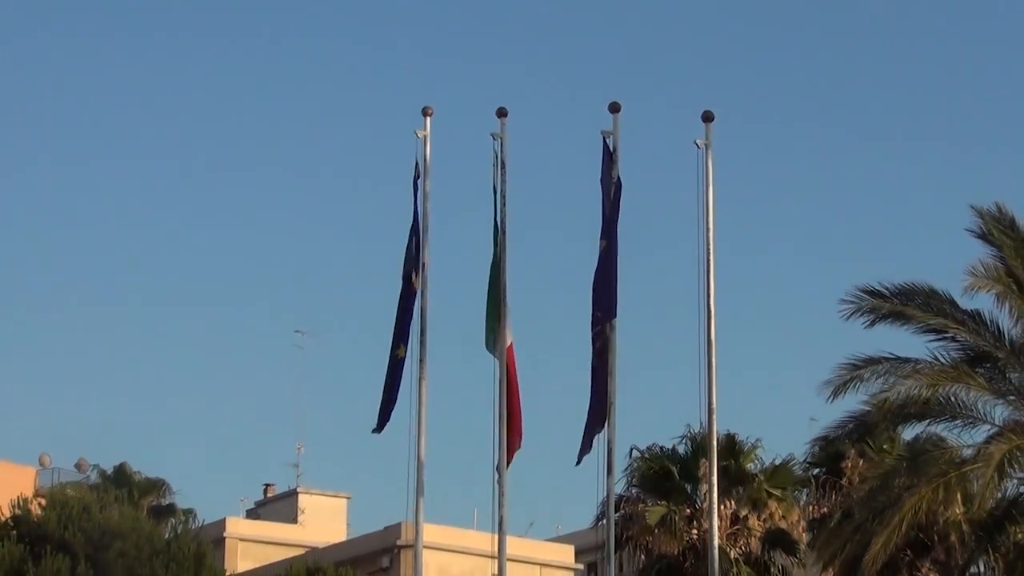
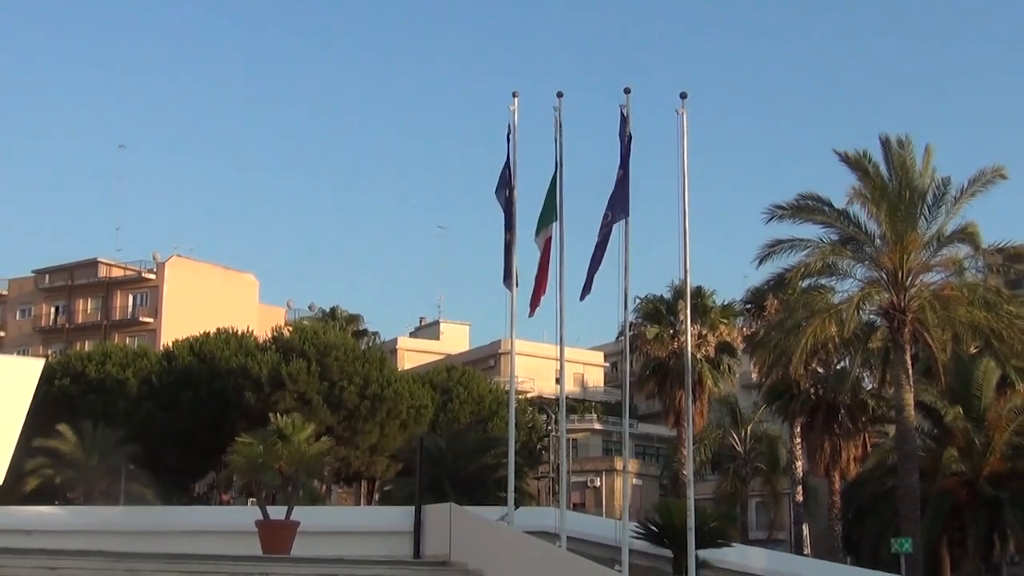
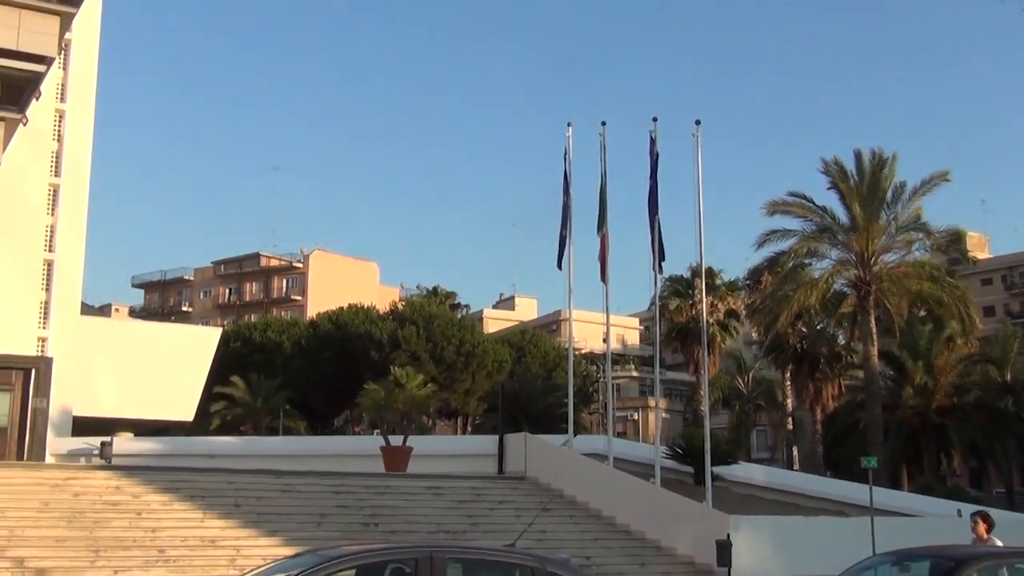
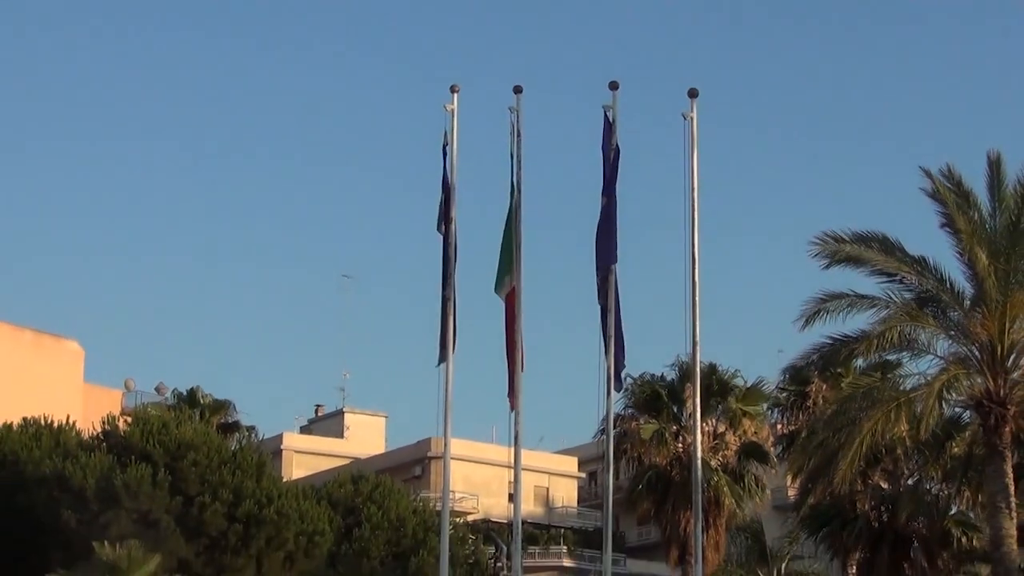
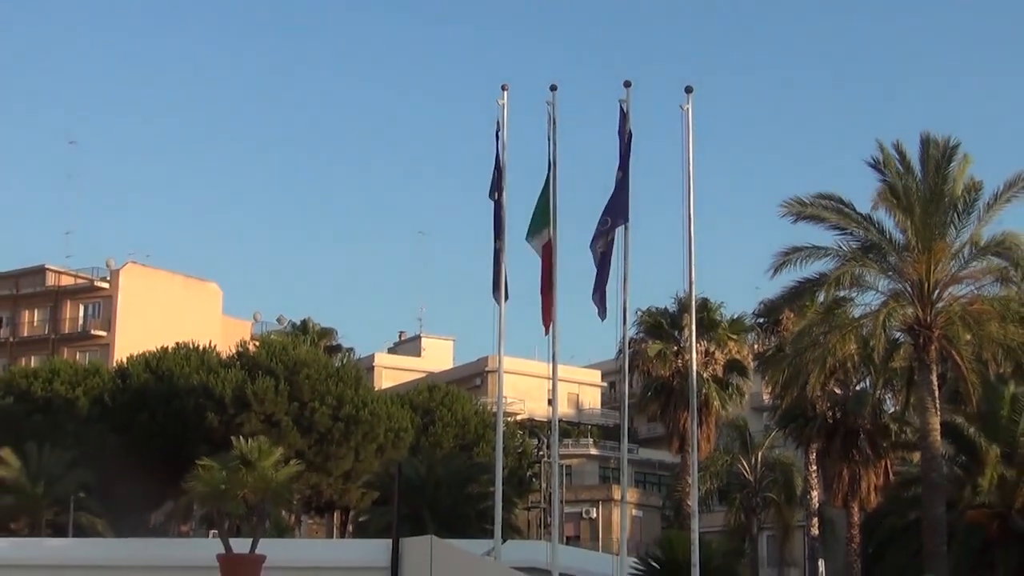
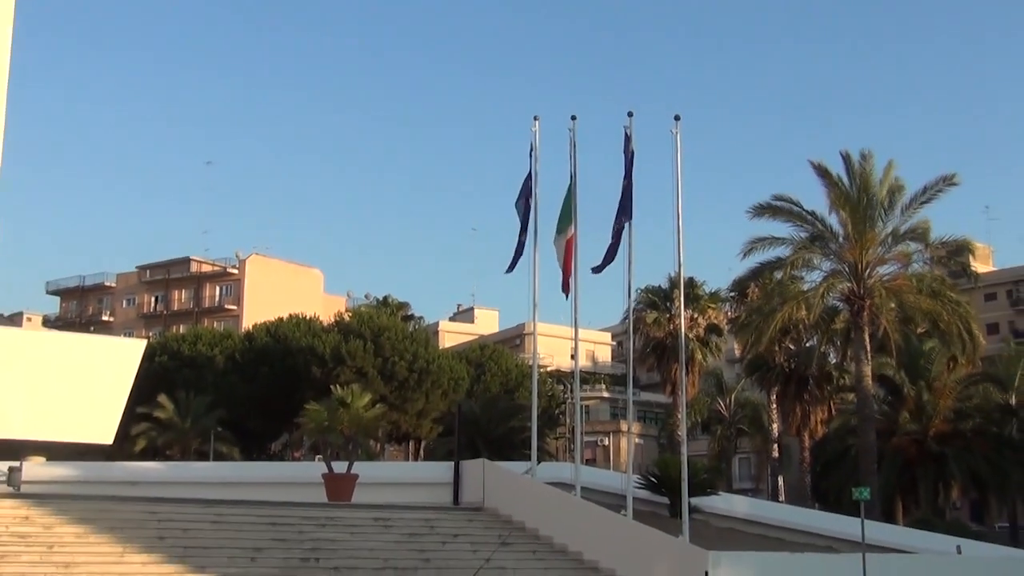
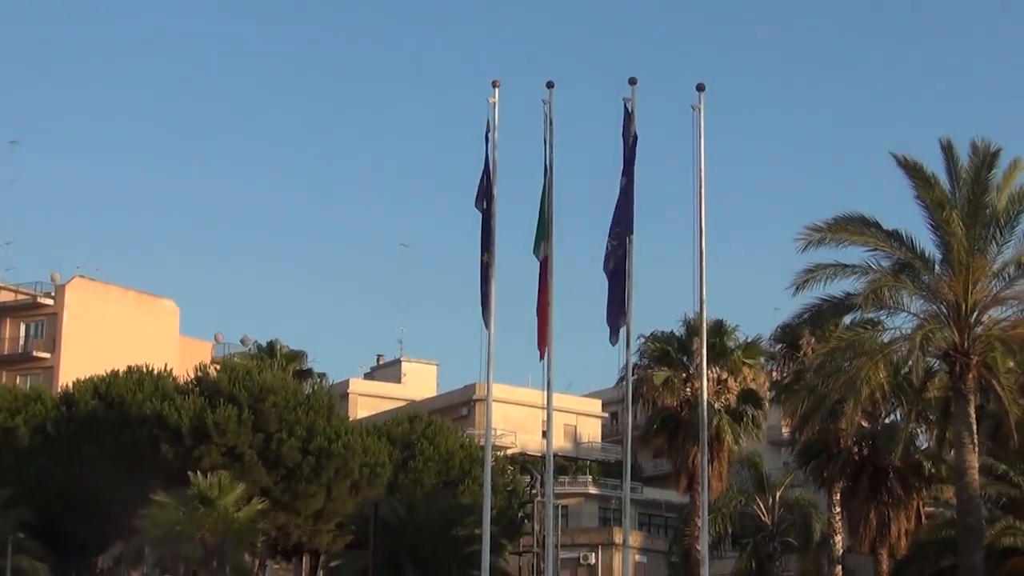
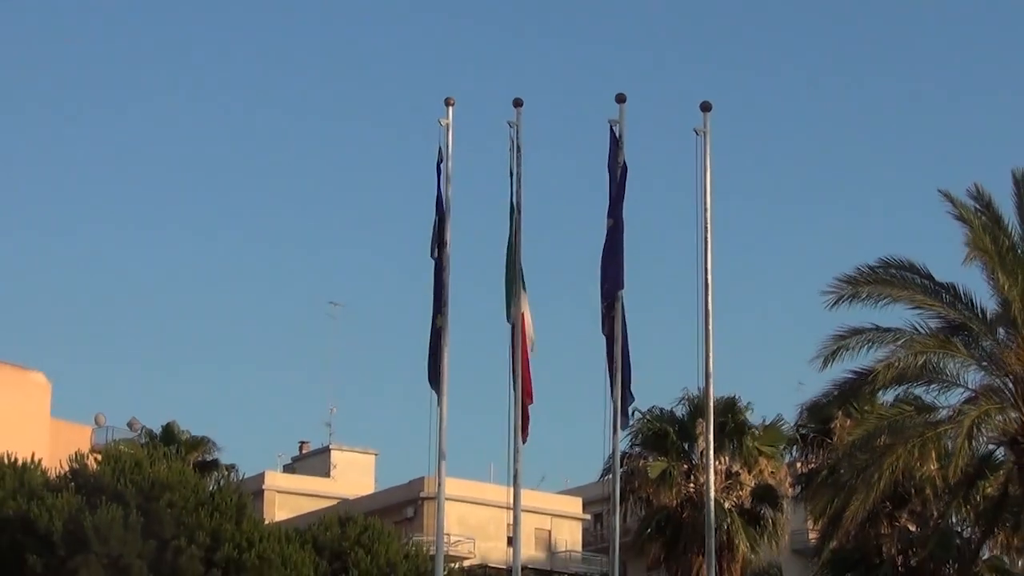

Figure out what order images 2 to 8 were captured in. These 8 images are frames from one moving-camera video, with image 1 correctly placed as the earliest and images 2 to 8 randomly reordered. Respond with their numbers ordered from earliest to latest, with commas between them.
8, 4, 7, 5, 2, 6, 3
